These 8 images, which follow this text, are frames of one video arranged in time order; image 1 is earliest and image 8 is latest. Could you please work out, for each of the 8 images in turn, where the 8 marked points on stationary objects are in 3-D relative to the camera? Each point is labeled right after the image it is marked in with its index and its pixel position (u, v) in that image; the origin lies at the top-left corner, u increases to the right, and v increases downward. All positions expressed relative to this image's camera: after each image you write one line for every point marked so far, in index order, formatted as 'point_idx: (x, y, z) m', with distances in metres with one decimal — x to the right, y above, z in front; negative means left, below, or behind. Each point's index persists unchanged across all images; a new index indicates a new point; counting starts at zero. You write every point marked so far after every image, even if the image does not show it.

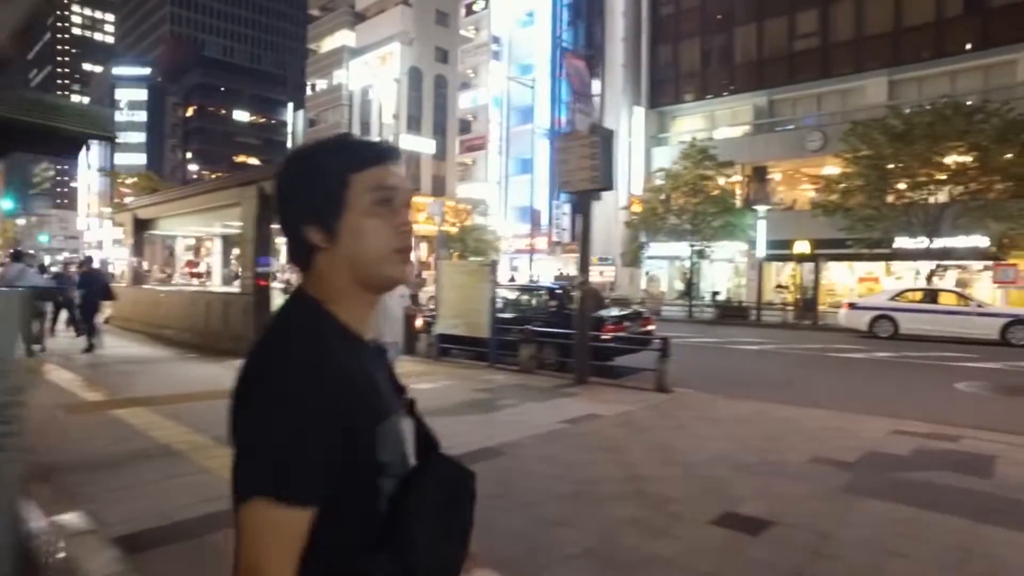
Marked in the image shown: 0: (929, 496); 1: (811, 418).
0: (+3.0, -1.5, +5.3) m
1: (+3.5, -1.5, +8.7) m
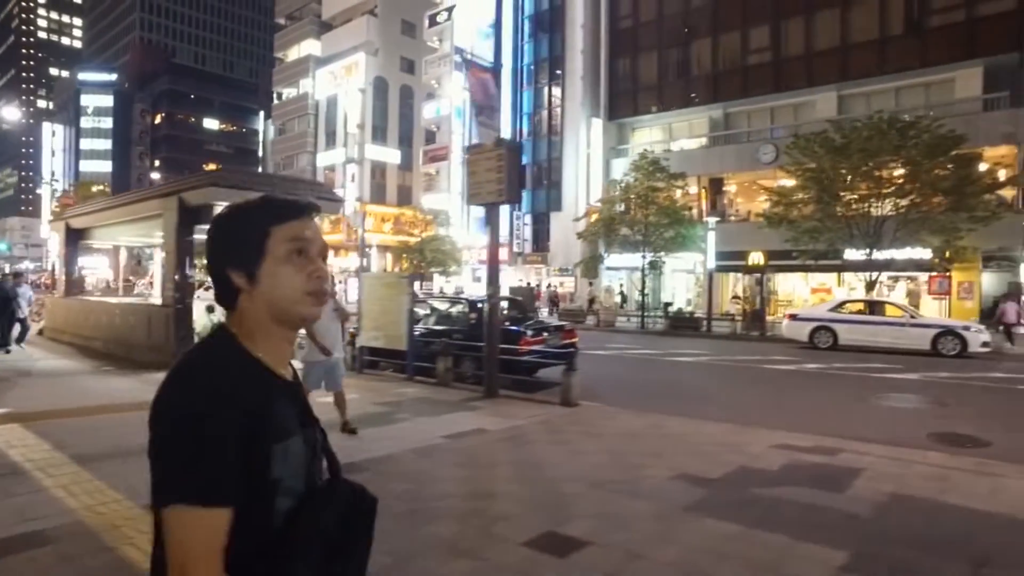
0: (+1.8, -1.6, +5.3) m
1: (+2.3, -1.7, +8.8) m
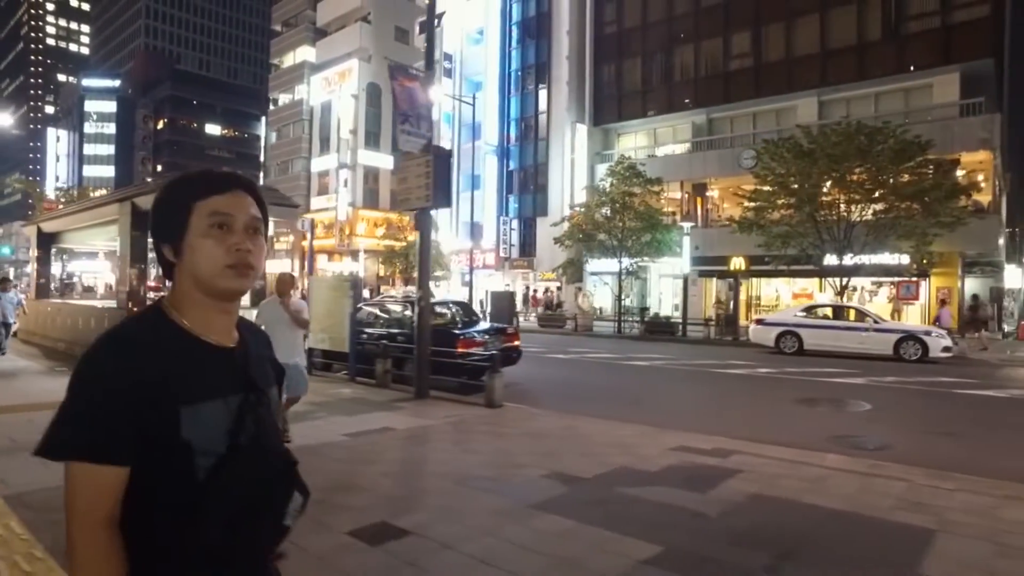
0: (+0.7, -1.7, +5.5) m
1: (+1.2, -1.7, +8.9) m
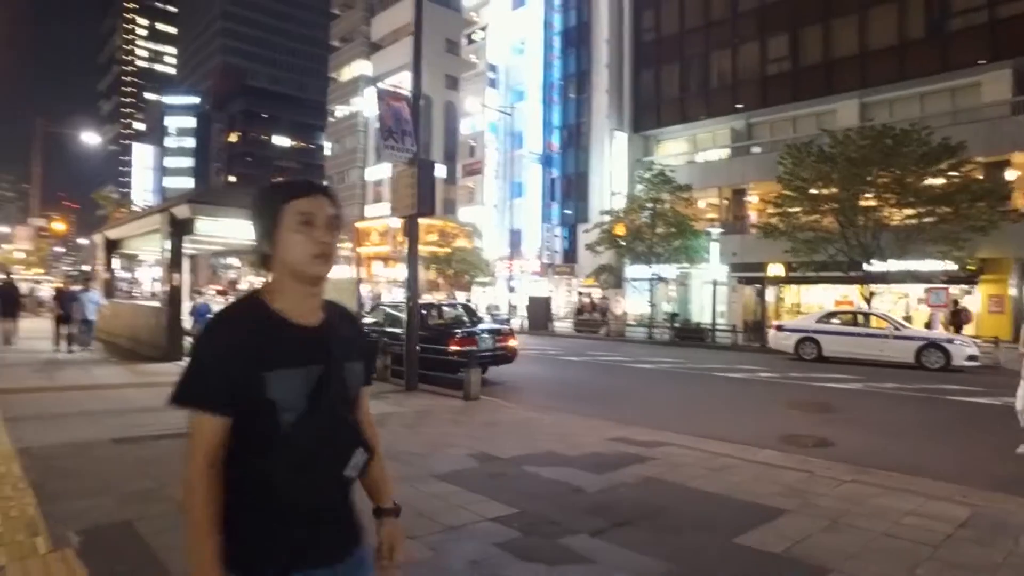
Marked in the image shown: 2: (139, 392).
0: (-0.1, -1.6, +6.1) m
1: (+0.7, -1.8, +9.5) m
2: (-5.4, -1.5, +10.6) m
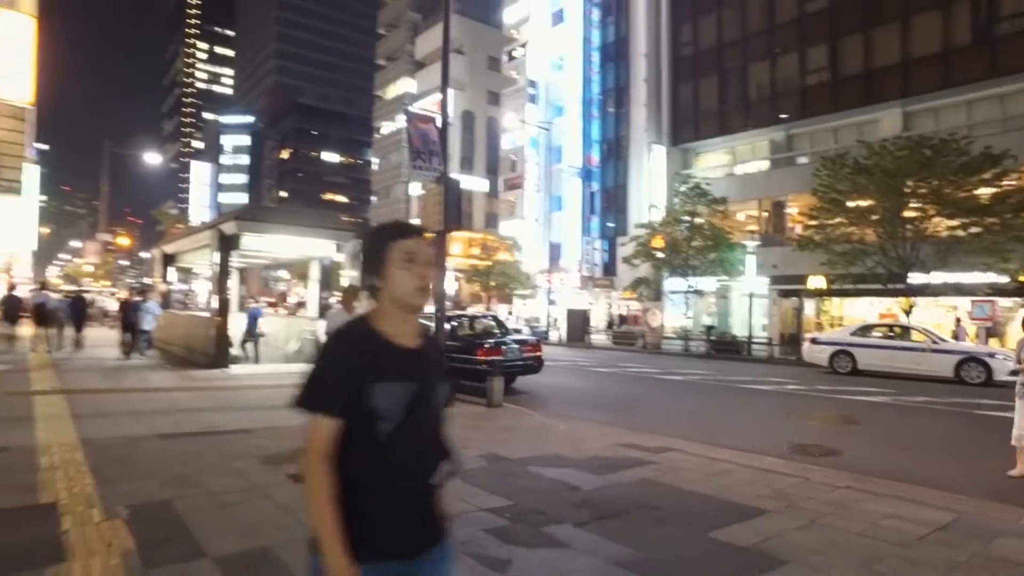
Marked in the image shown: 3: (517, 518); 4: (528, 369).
0: (-0.1, -1.8, +6.6) m
1: (+0.9, -1.9, +9.9) m
2: (-5.1, -1.6, +11.3) m
3: (0.0, -1.7, +5.3) m
4: (+0.3, -1.6, +14.3) m
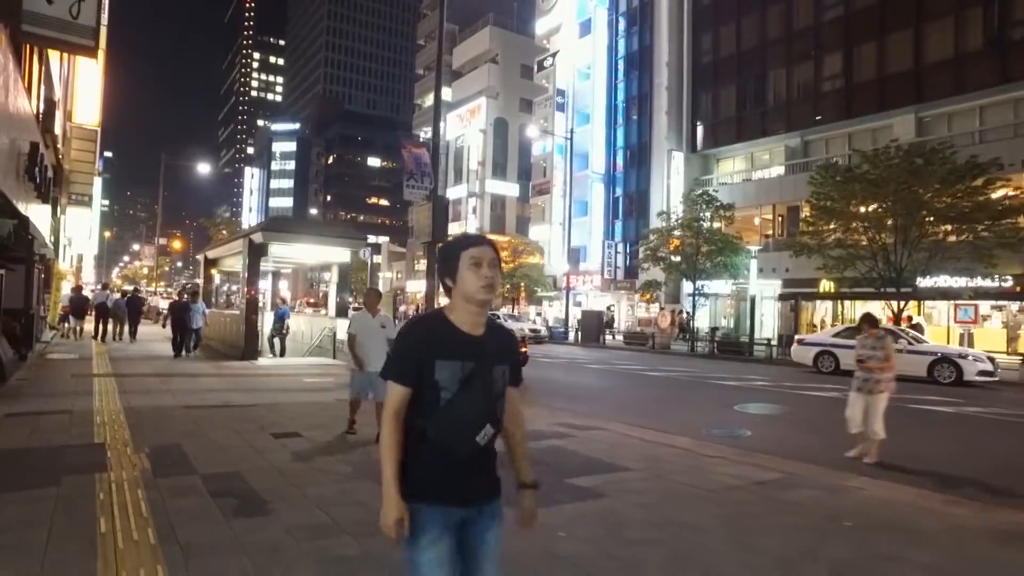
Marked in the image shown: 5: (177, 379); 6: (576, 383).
0: (-0.8, -1.8, +8.5) m
1: (+0.4, -2.0, +11.7) m
2: (-5.5, -1.7, +13.5) m
3: (-0.8, -1.7, +7.2) m
4: (+0.1, -1.7, +16.2) m
5: (-6.0, -1.6, +13.2) m
6: (+1.5, -2.3, +17.5) m
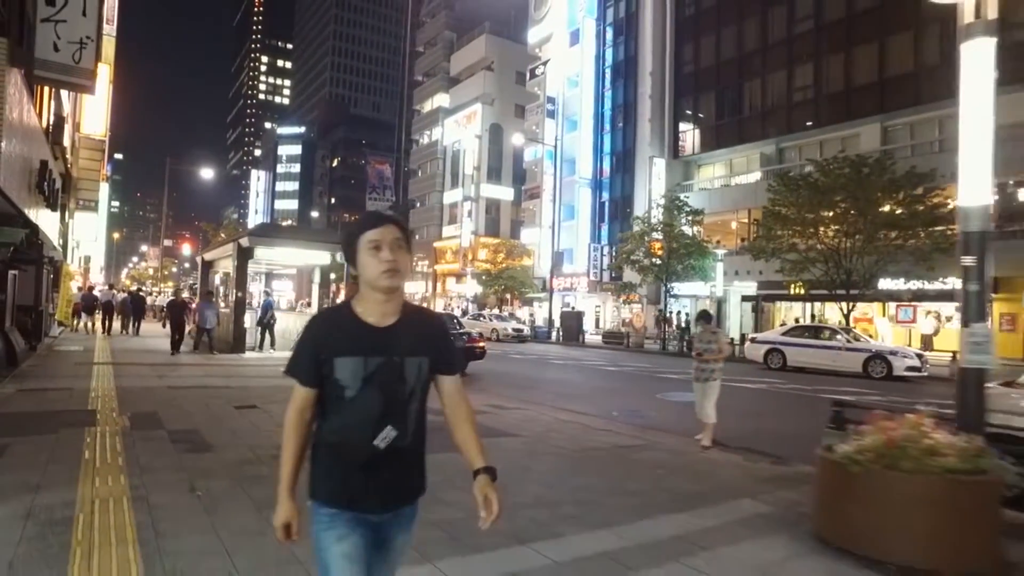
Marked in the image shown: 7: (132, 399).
0: (-1.9, -1.8, +10.2) m
1: (-0.7, -2.0, +13.4) m
2: (-6.5, -1.7, +15.3) m
3: (-1.9, -1.7, +8.9) m
4: (-0.9, -1.7, +17.9) m
5: (-7.1, -1.6, +15.0) m
6: (+0.5, -2.3, +19.2) m
7: (-5.0, -1.5, +9.7) m
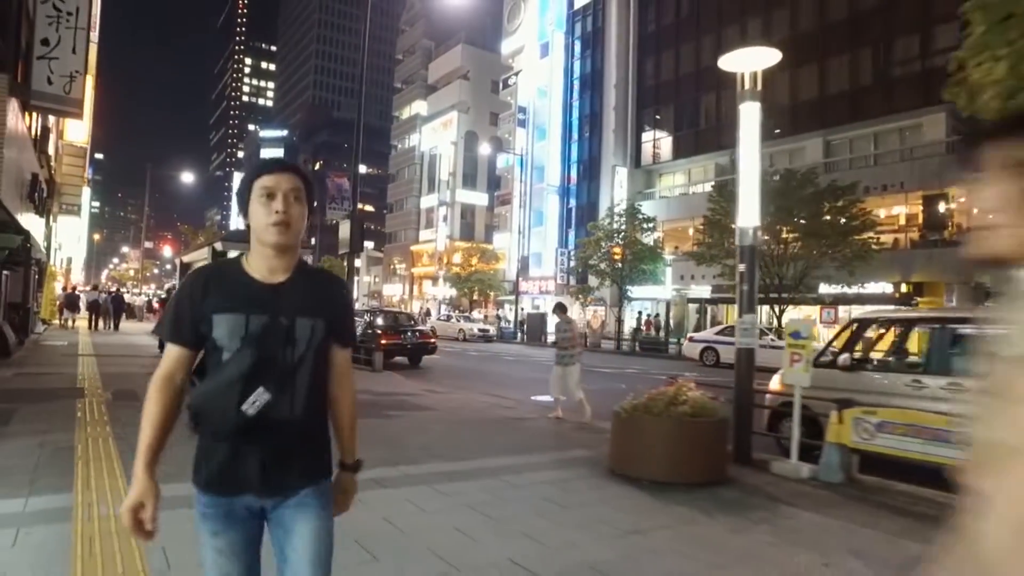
0: (-3.1, -1.8, +12.0) m
1: (-1.9, -2.0, +15.3) m
2: (-7.9, -1.7, +17.0) m
3: (-3.1, -1.7, +10.7) m
4: (-2.3, -1.7, +19.7) m
5: (-8.4, -1.6, +16.7) m
6: (-0.9, -2.3, +21.0) m
7: (-6.2, -1.5, +11.4) m
